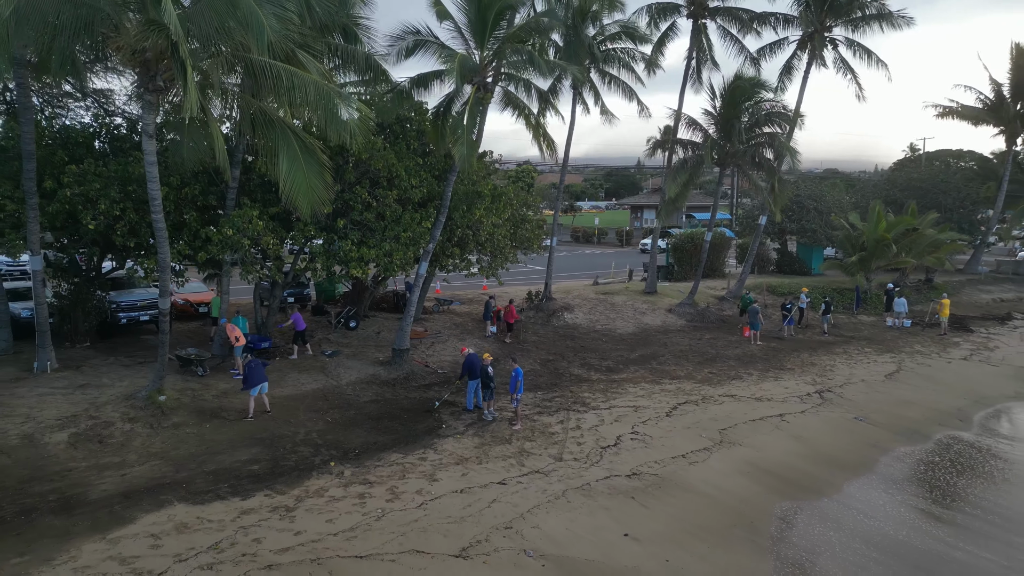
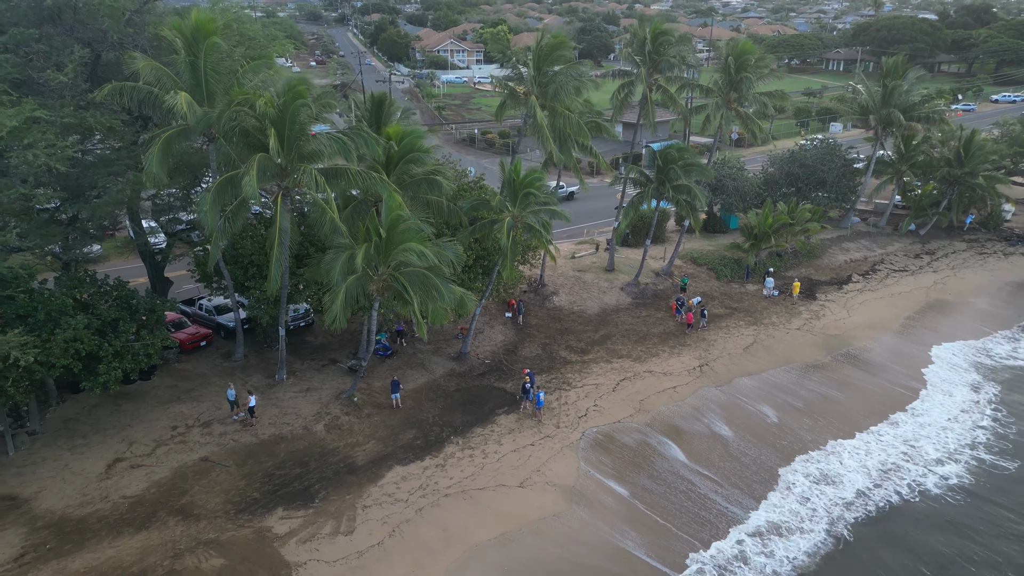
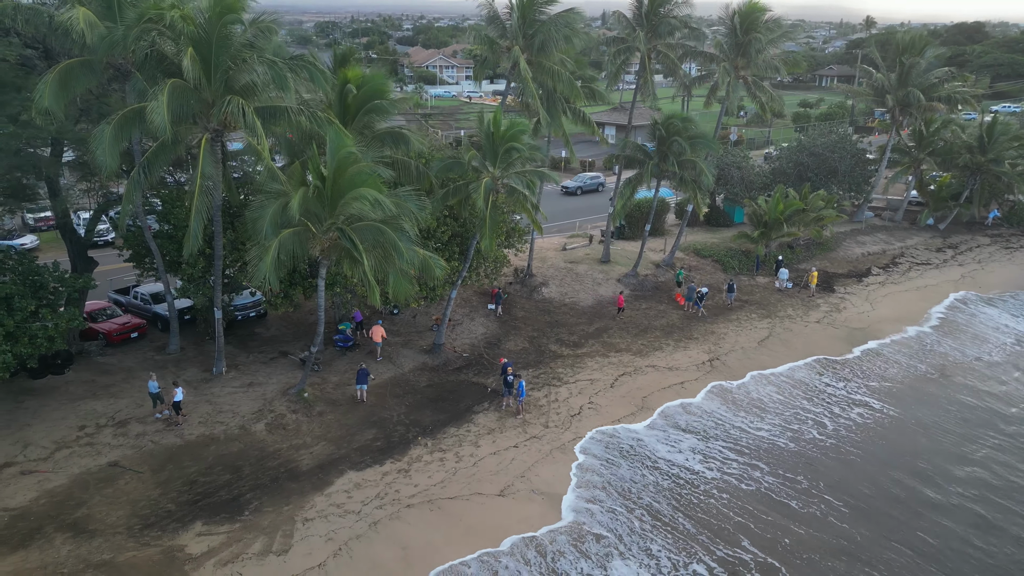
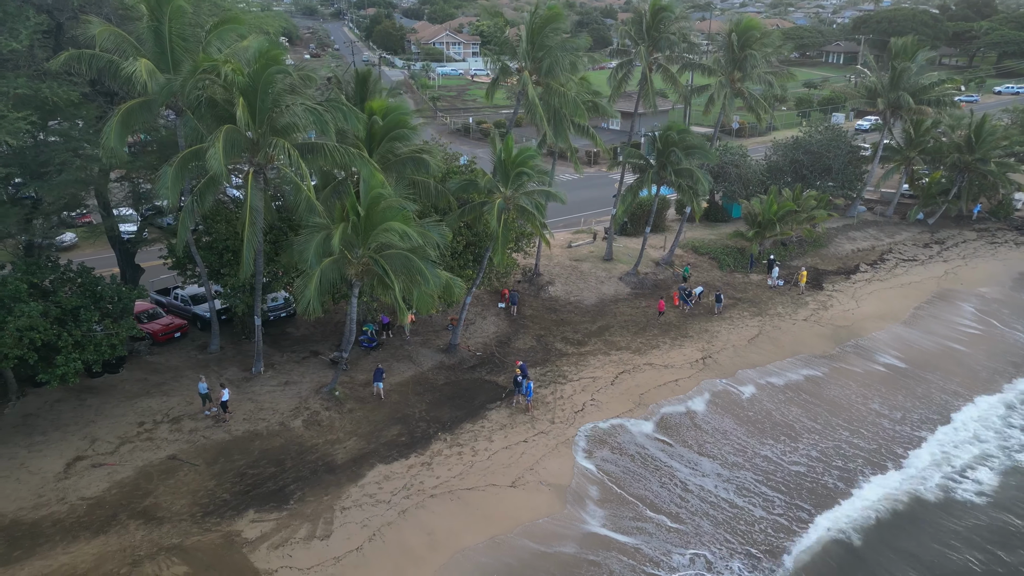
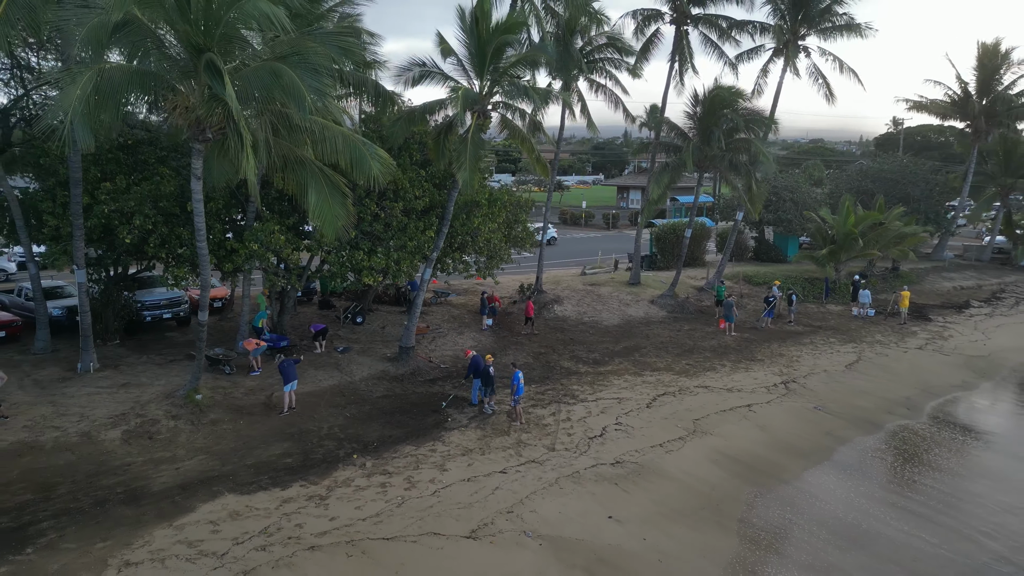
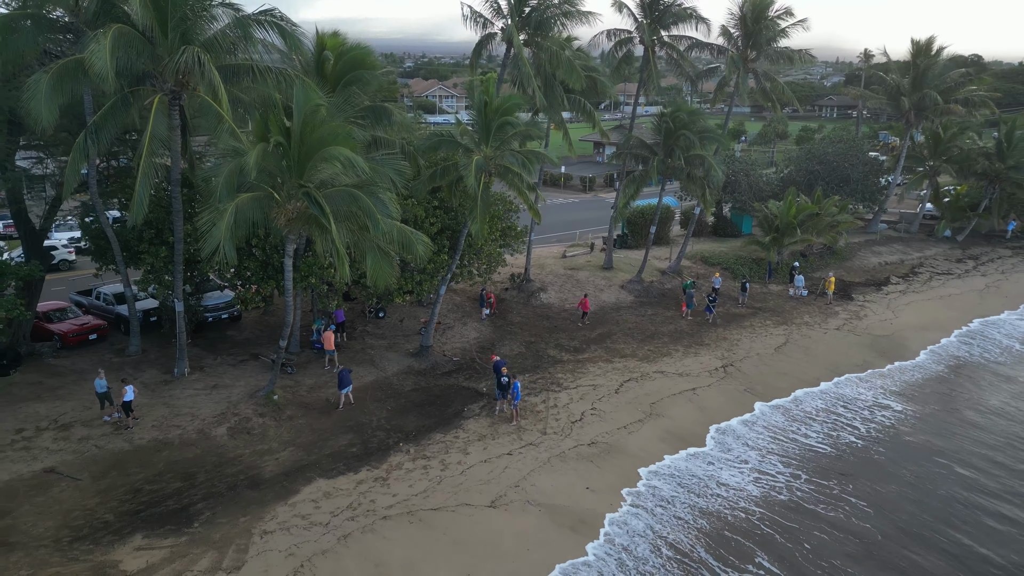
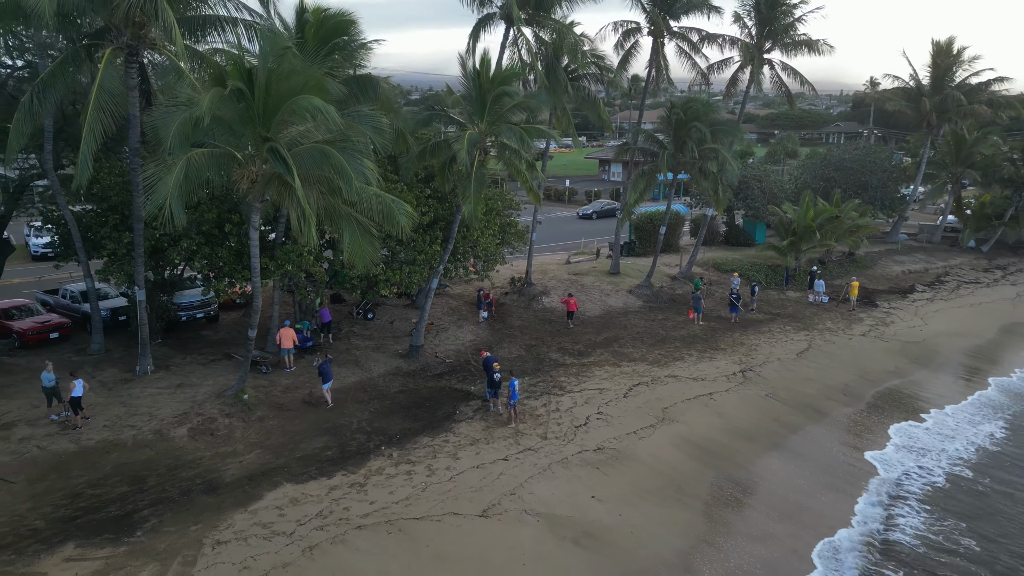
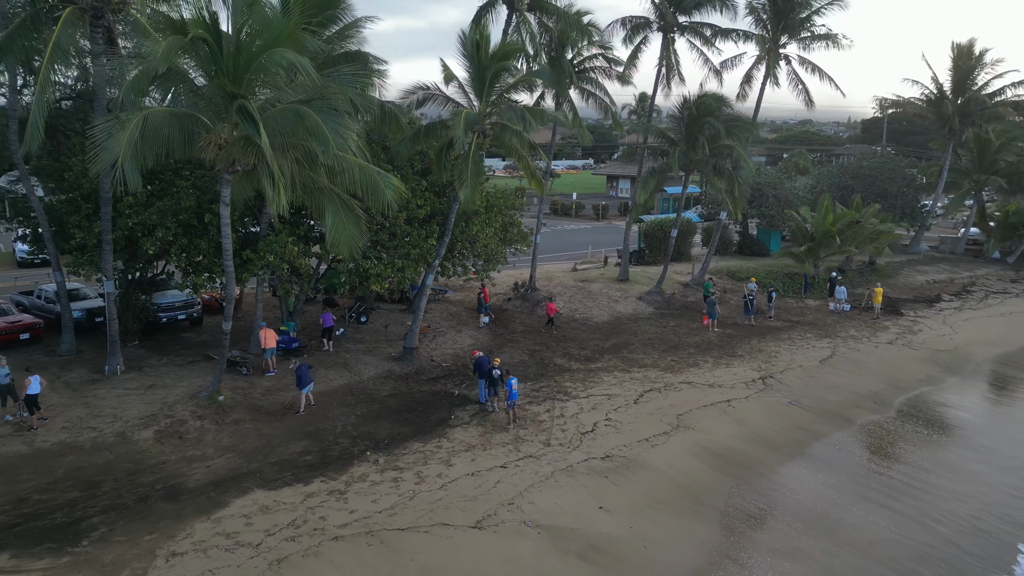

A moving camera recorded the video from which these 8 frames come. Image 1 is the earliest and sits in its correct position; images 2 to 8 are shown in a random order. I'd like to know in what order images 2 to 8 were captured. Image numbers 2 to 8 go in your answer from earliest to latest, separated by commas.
5, 8, 7, 6, 3, 4, 2
